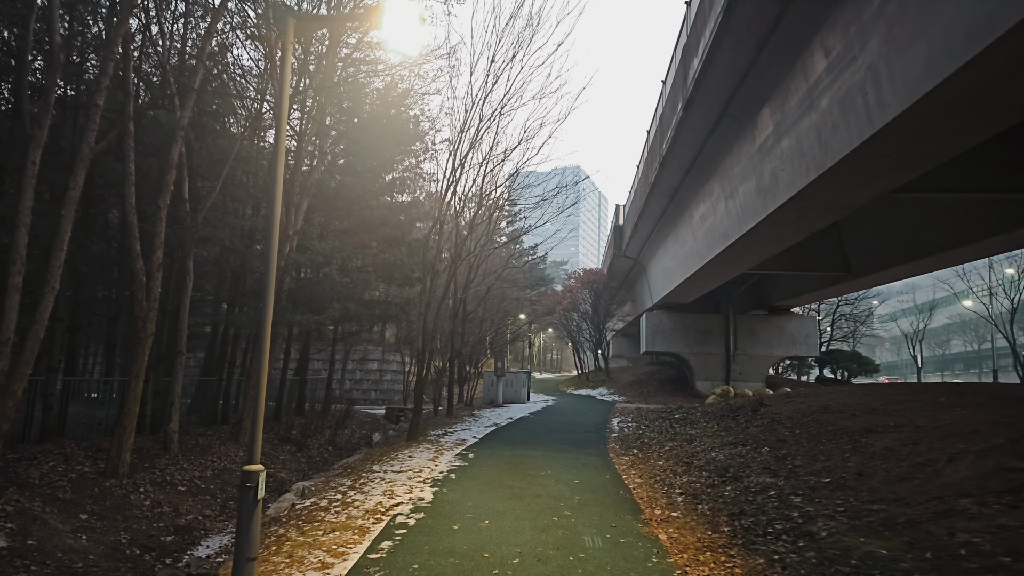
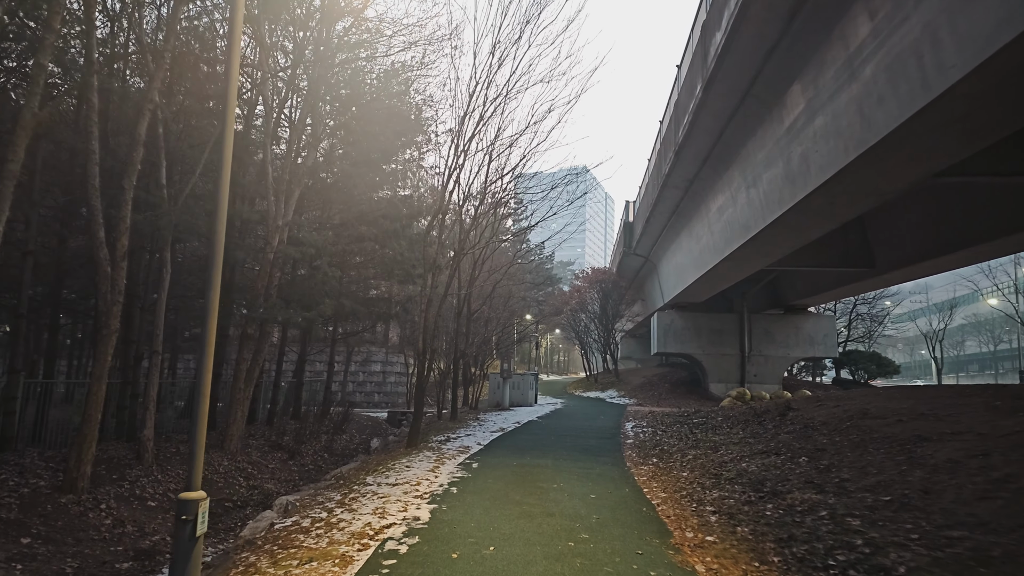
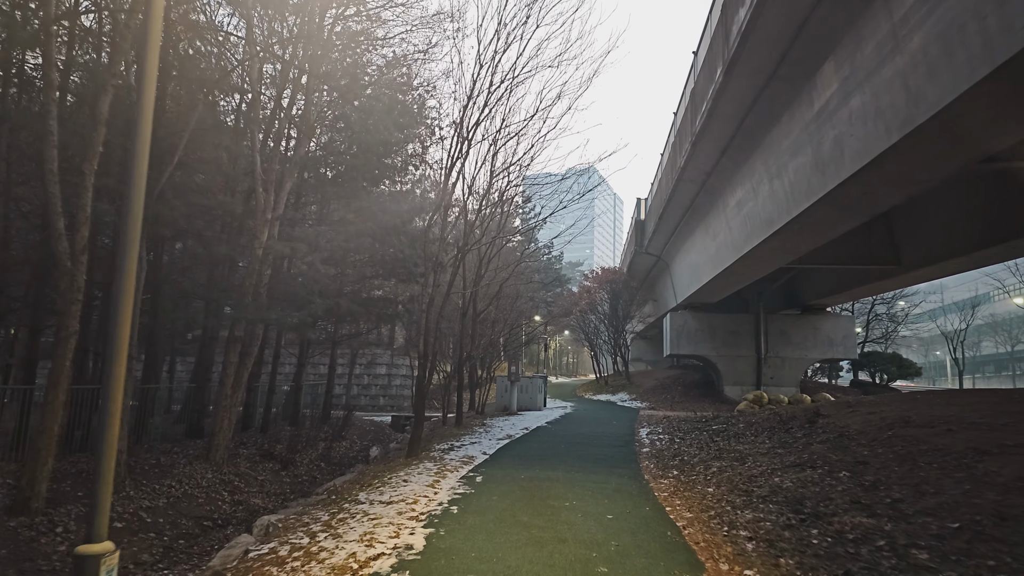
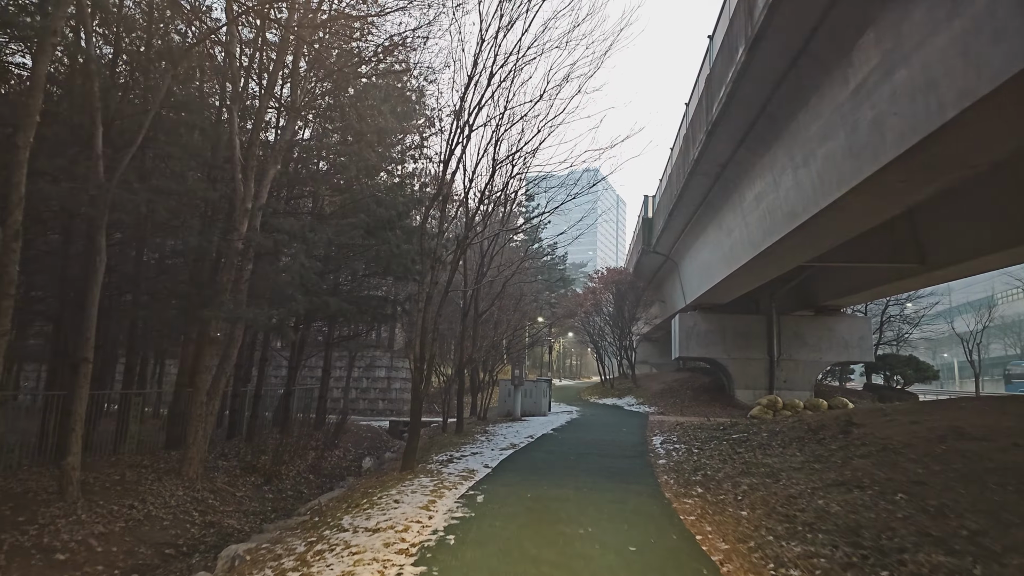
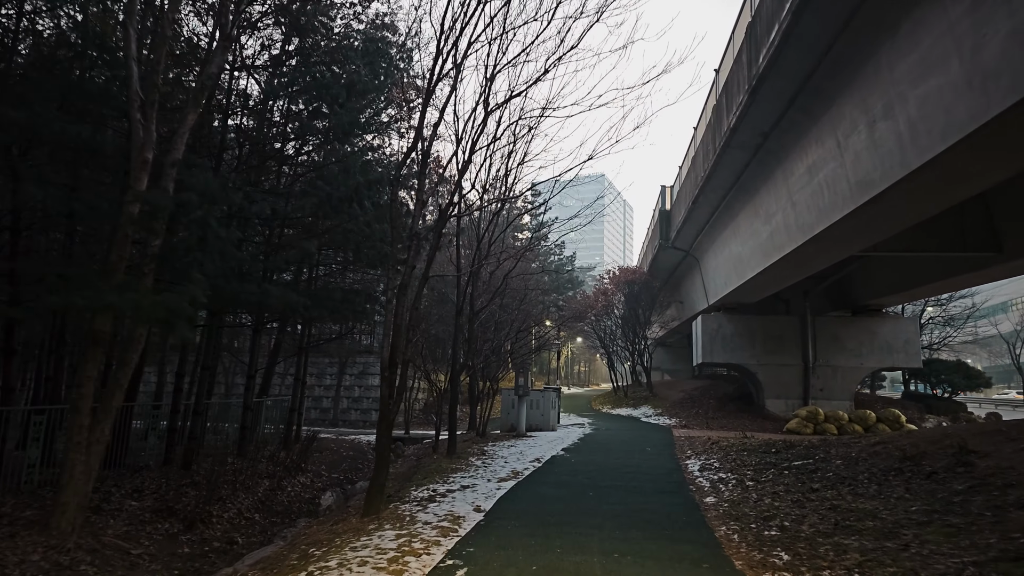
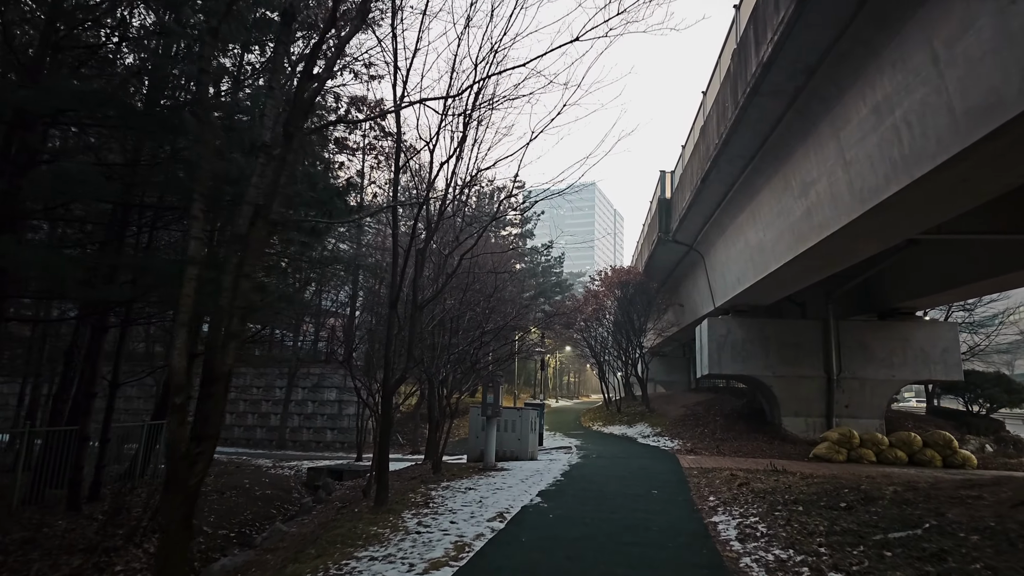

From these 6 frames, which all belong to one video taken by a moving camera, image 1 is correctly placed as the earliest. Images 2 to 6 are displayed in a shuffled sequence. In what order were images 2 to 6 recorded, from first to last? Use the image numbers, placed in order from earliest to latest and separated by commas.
2, 3, 4, 5, 6
